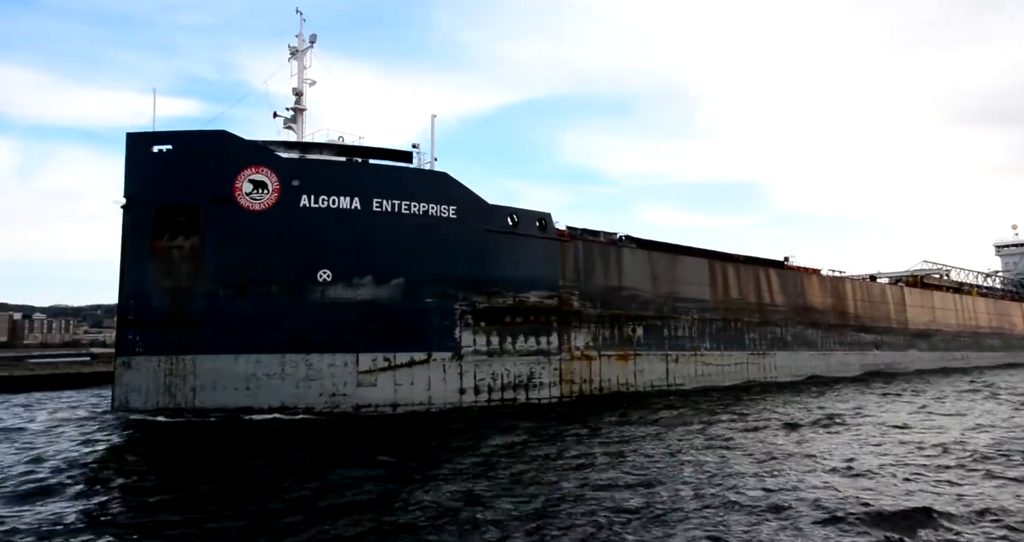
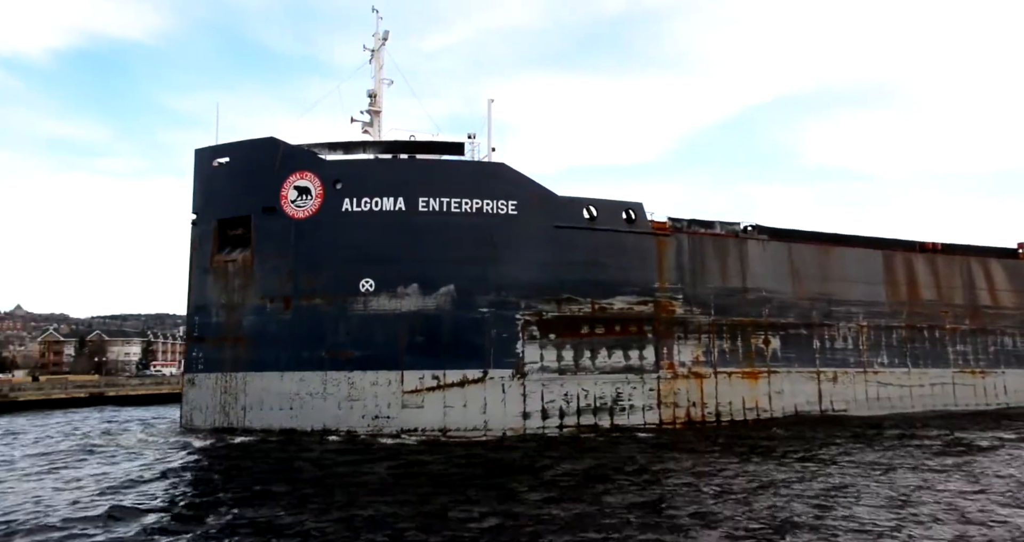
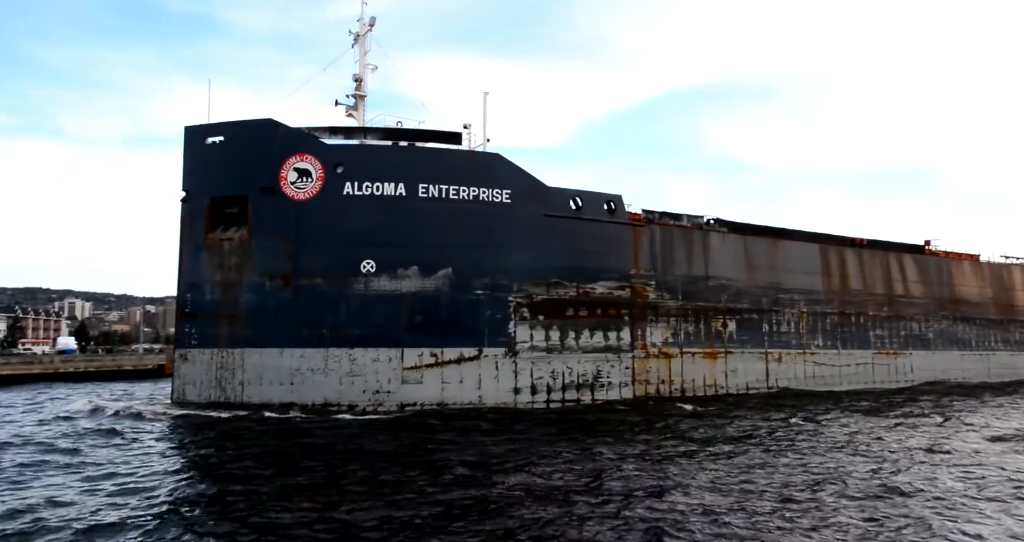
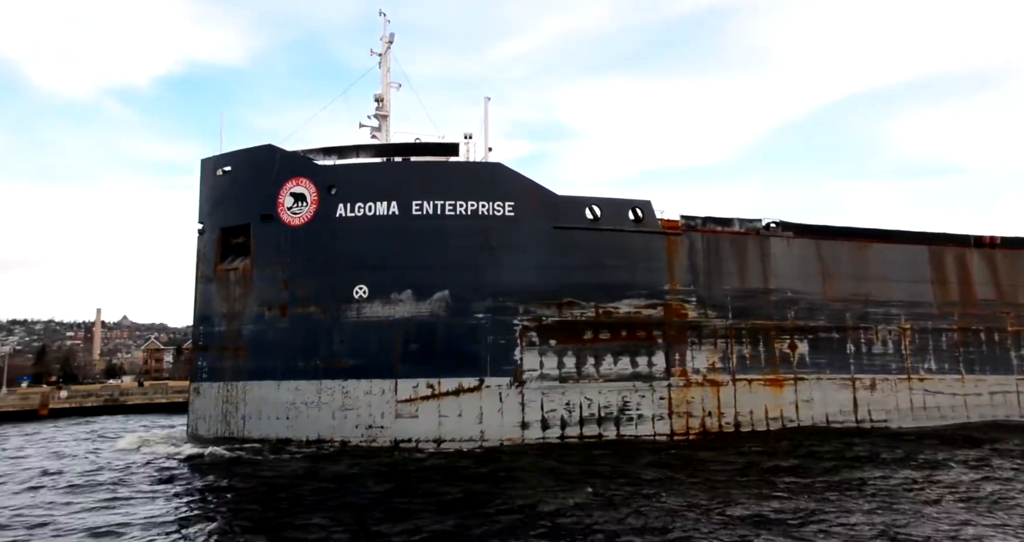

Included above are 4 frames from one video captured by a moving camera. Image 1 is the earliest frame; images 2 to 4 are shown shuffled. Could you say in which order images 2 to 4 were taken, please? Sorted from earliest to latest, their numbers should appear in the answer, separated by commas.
3, 2, 4
